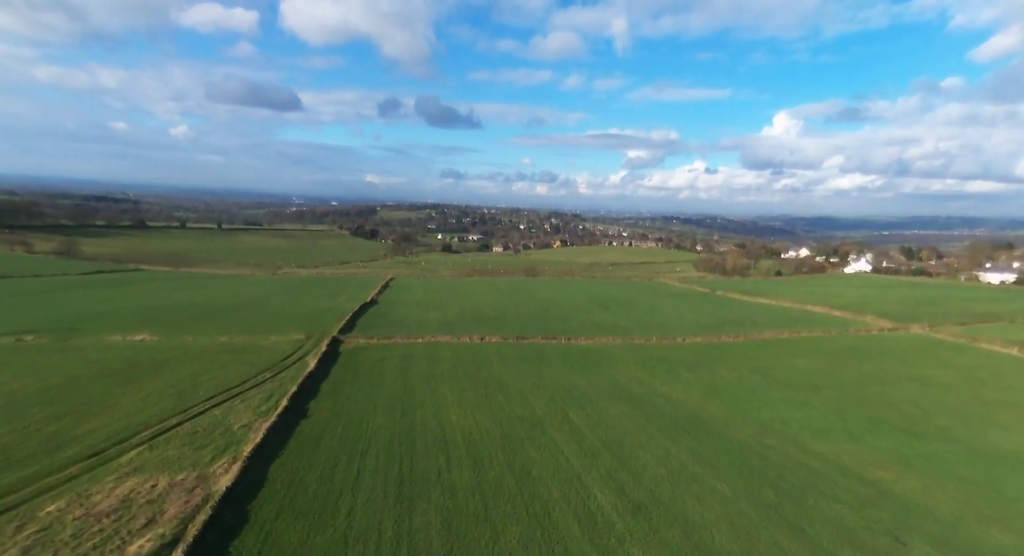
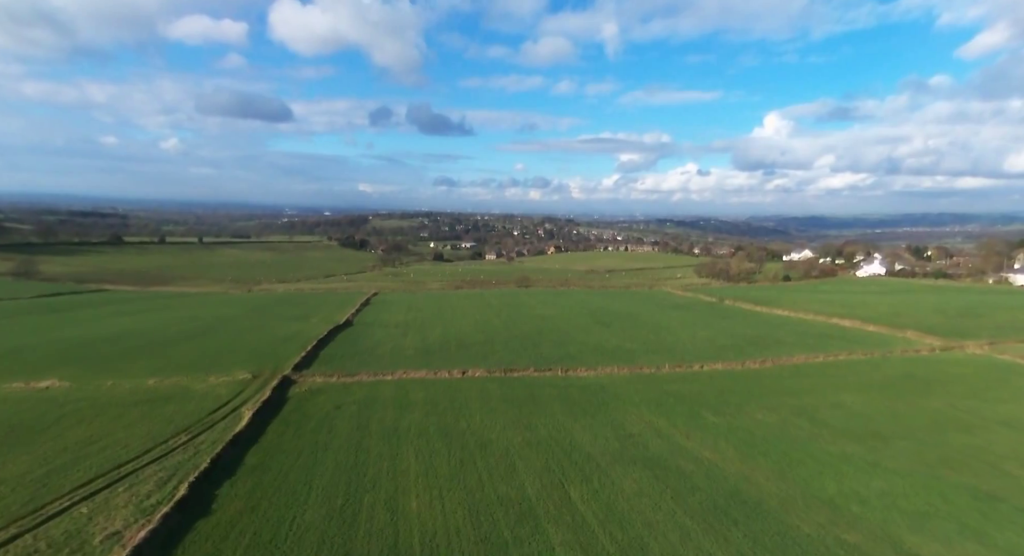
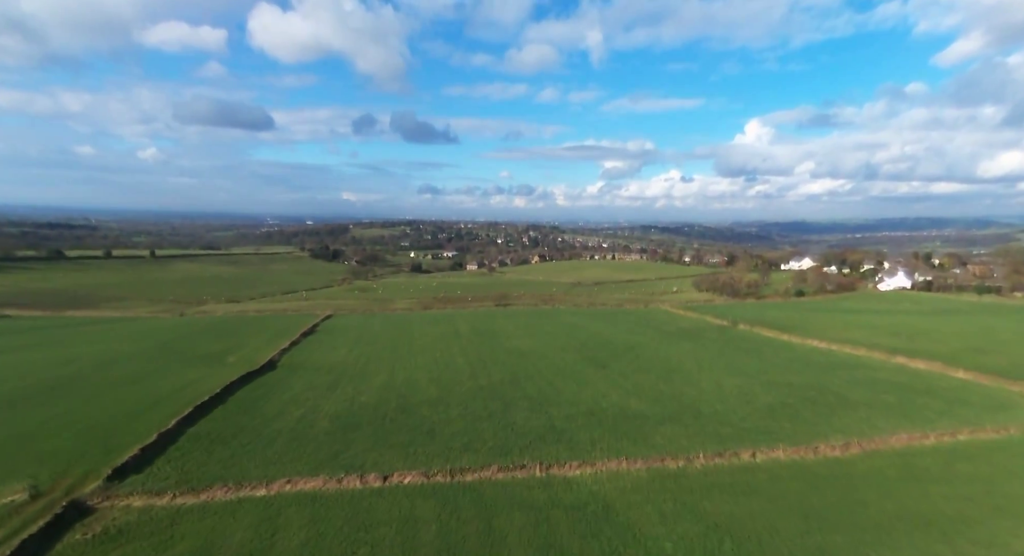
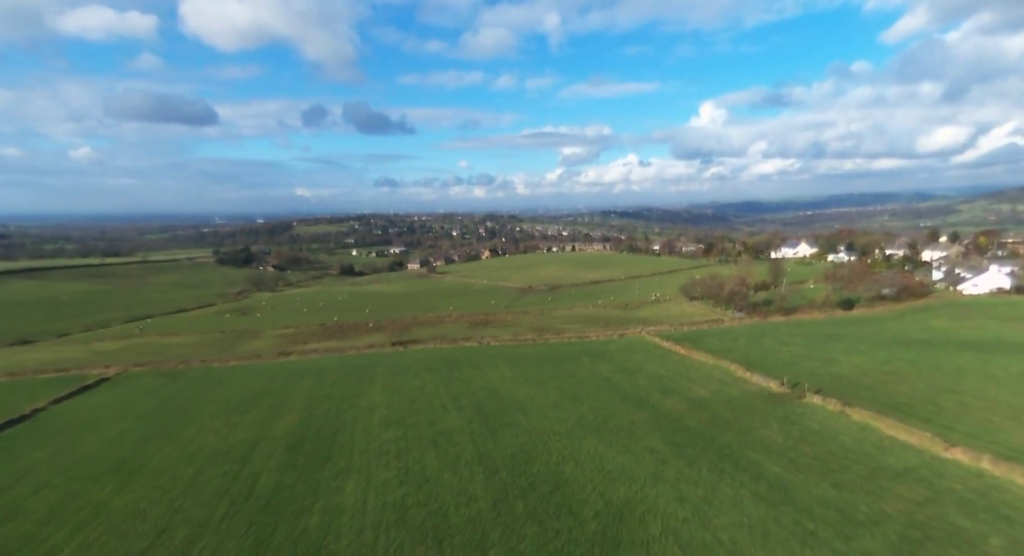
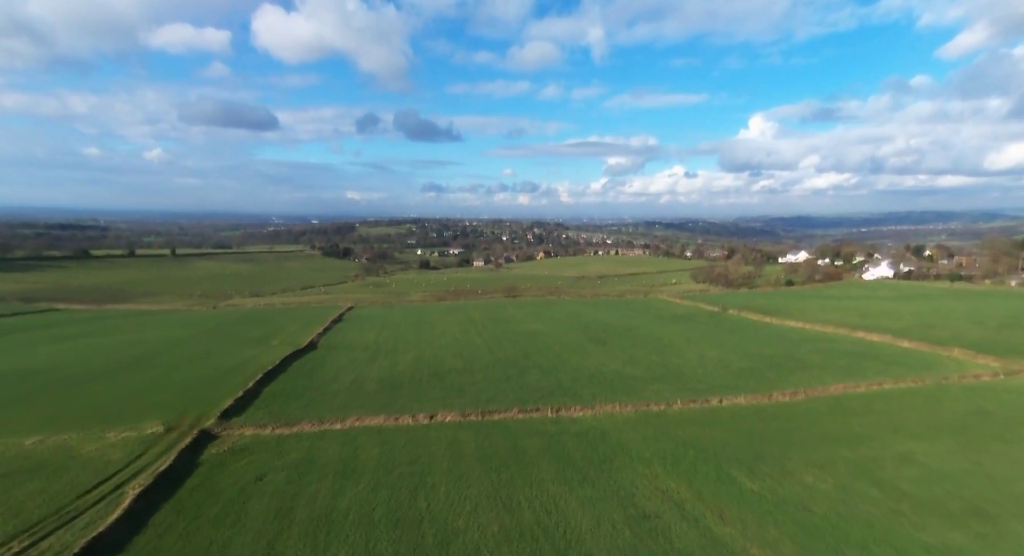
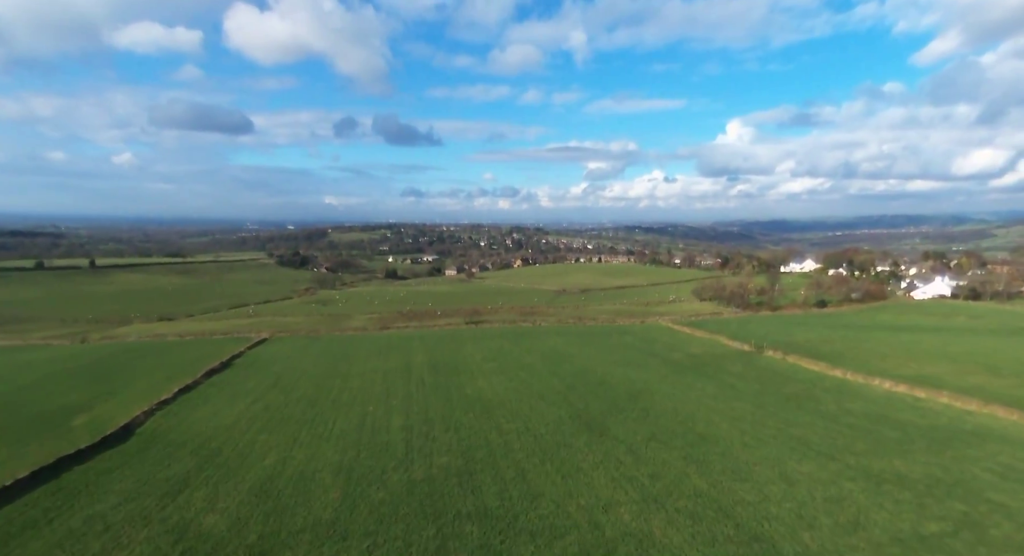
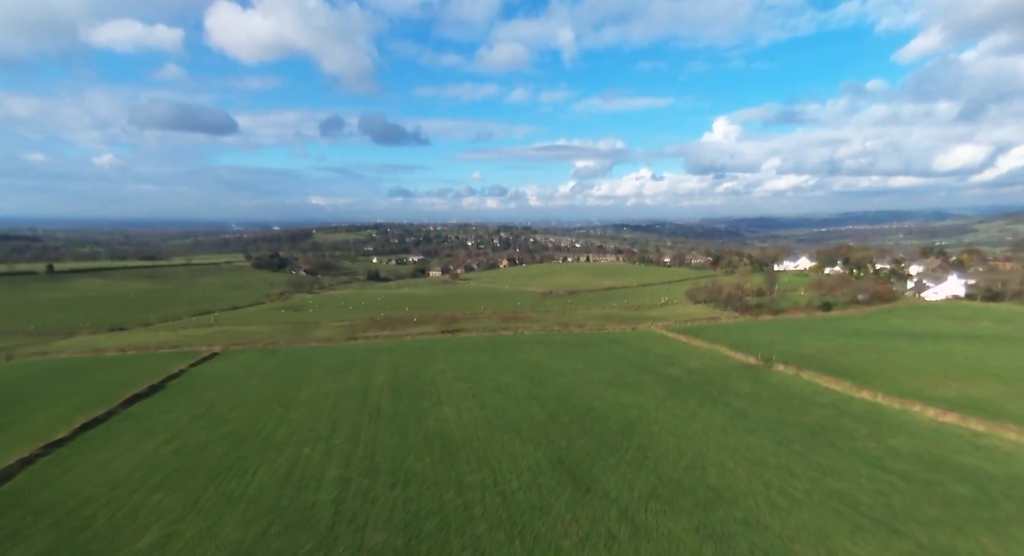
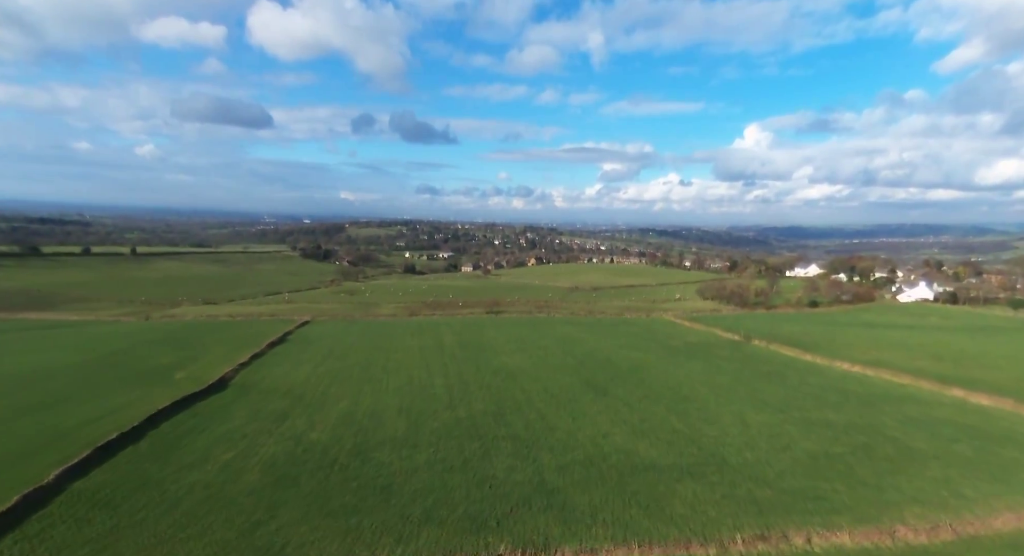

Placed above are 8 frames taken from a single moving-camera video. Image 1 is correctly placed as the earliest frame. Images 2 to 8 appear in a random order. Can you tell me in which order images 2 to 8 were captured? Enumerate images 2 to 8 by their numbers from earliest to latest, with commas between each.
2, 5, 3, 8, 6, 7, 4
